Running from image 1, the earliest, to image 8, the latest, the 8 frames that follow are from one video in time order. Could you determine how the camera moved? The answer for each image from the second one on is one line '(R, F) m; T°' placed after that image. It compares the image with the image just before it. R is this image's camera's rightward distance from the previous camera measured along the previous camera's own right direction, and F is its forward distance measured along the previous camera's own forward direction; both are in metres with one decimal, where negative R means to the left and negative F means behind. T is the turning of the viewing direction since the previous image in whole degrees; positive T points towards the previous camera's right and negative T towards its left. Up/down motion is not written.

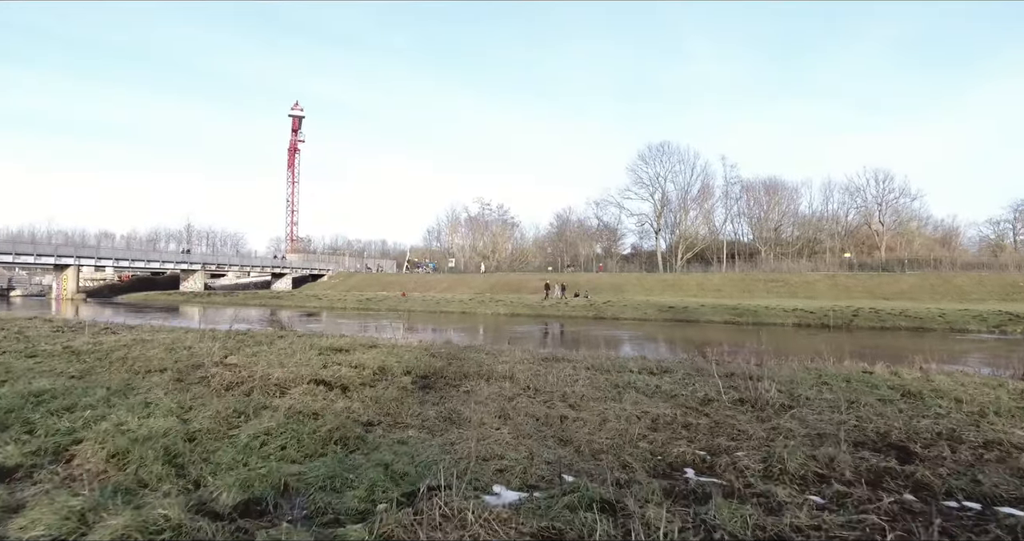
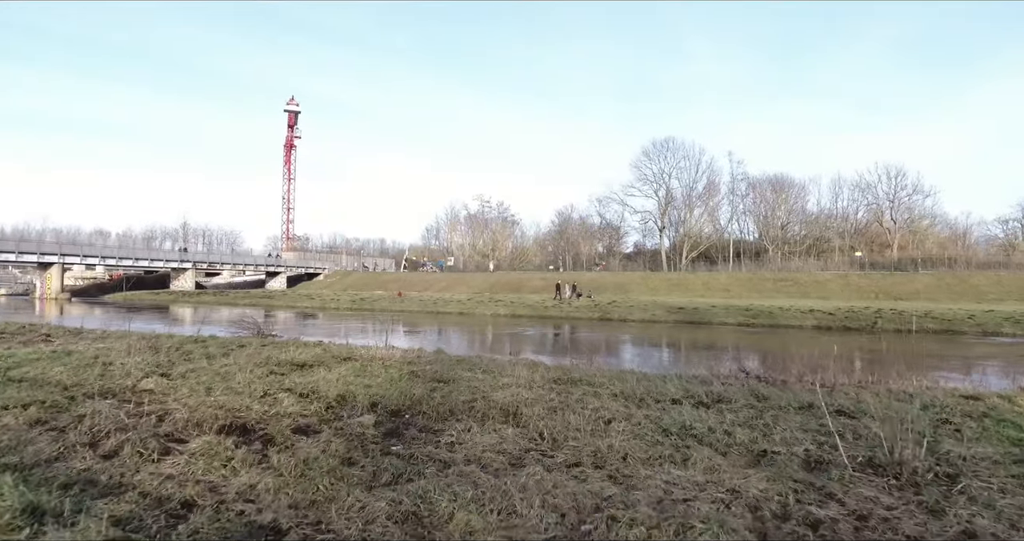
(0.0, +1.9) m; 0°
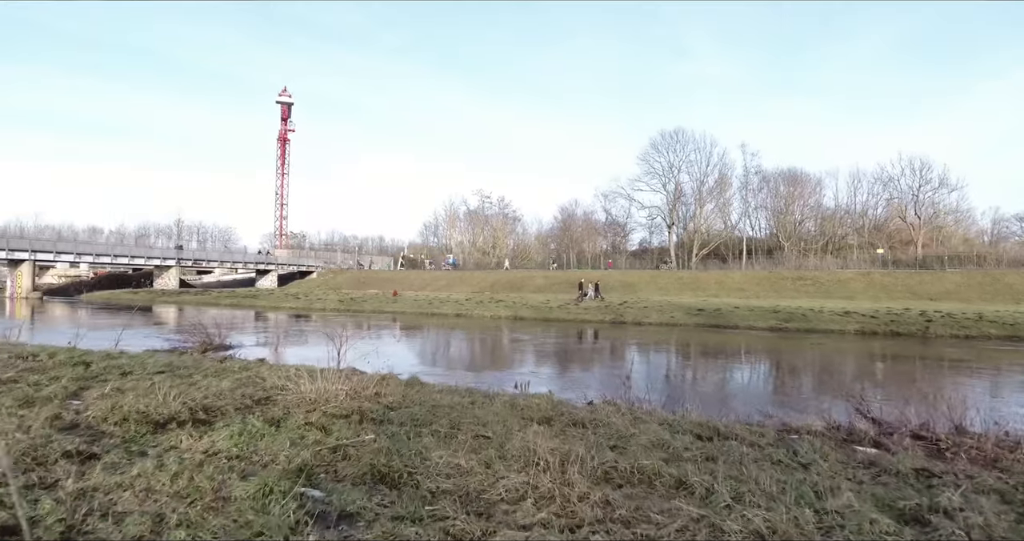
(-0.1, +3.3) m; 0°
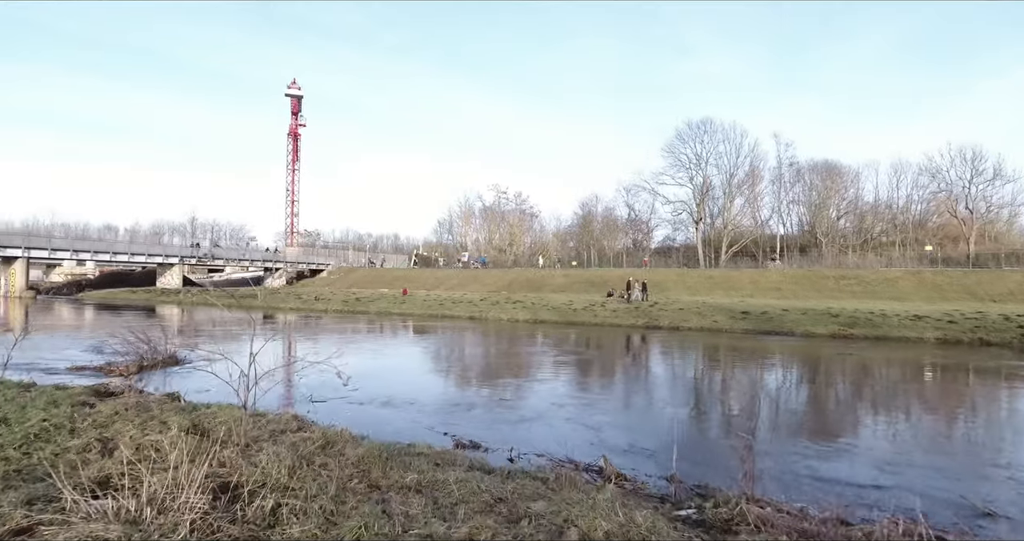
(-0.1, +3.4) m; -2°
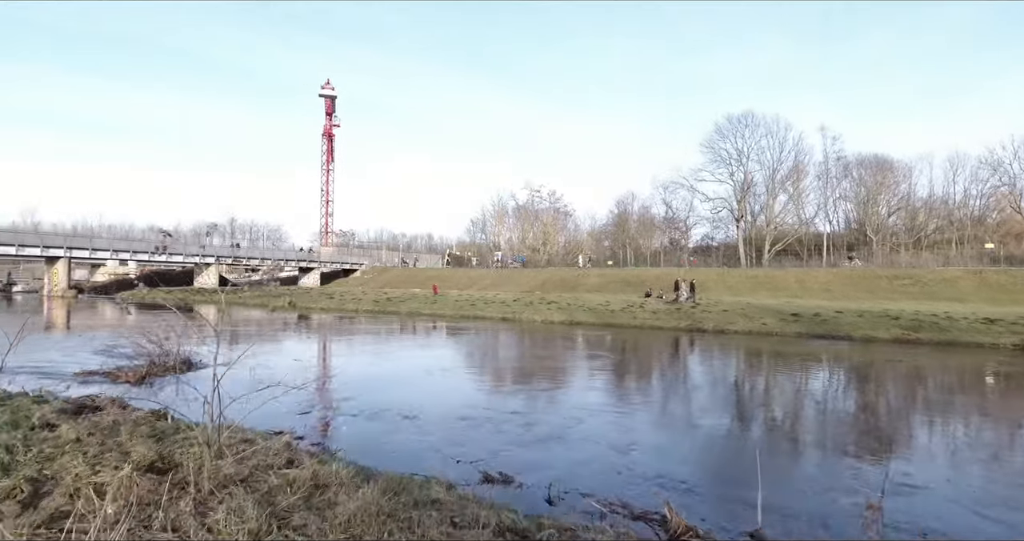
(0.0, +1.1) m; -3°
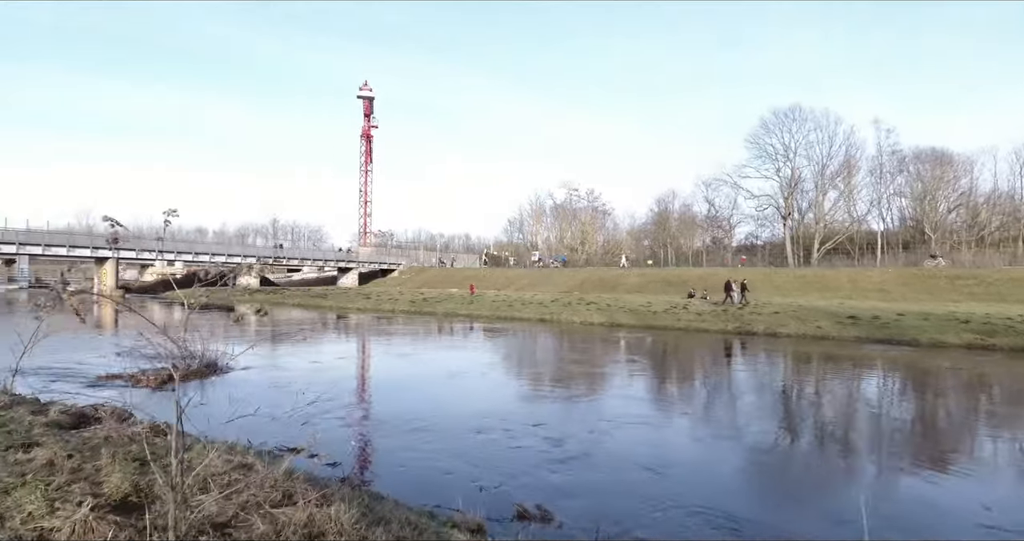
(0.0, +0.8) m; -4°
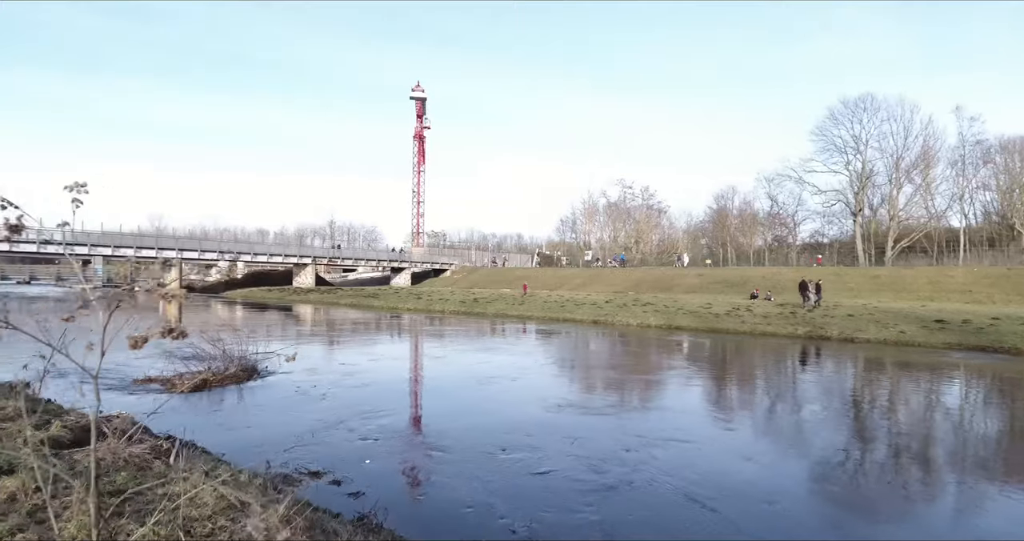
(0.0, +0.9) m; -5°
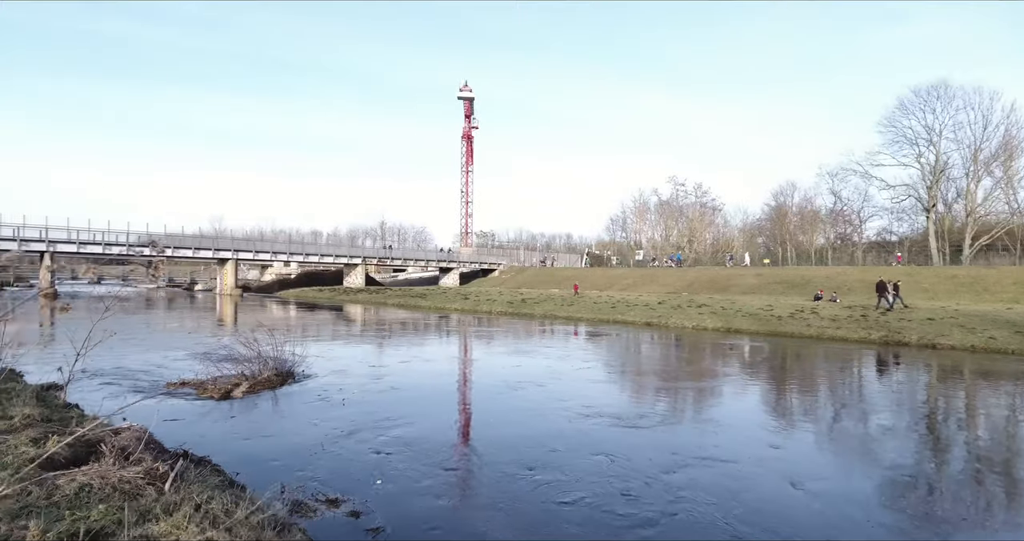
(0.0, +0.8) m; -5°
